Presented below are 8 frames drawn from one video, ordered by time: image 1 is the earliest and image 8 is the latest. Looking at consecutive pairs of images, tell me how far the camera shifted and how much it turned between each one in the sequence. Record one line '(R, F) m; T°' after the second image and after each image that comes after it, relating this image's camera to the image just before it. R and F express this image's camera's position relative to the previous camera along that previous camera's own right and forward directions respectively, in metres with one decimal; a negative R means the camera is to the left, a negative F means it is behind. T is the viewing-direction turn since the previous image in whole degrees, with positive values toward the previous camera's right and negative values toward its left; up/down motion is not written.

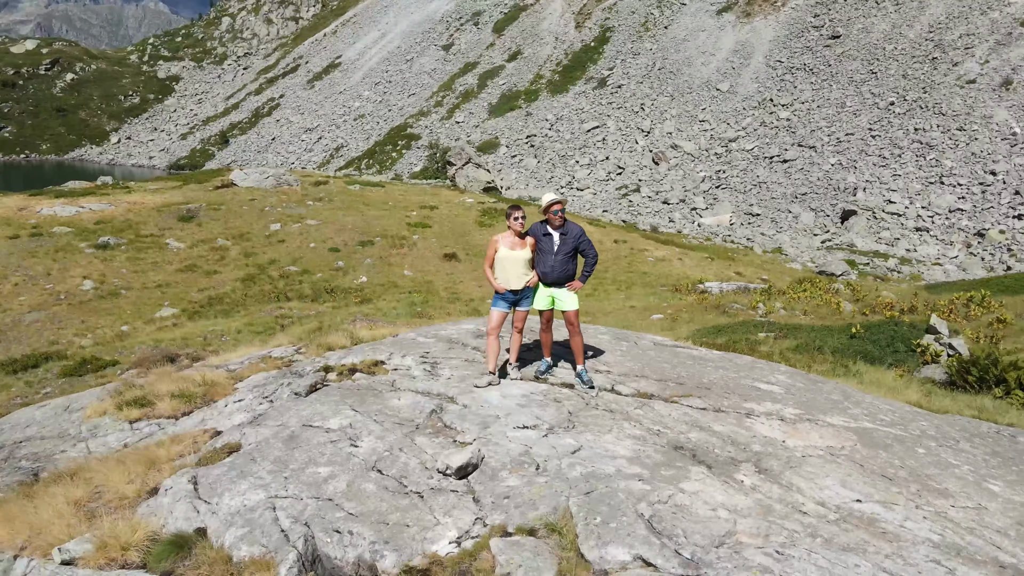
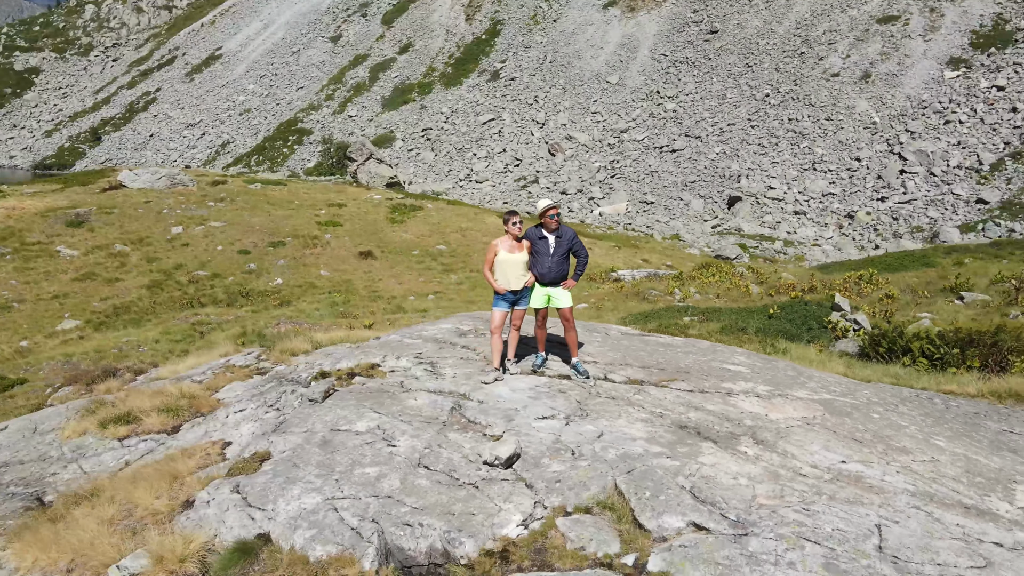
(-1.2, -0.4) m; +8°
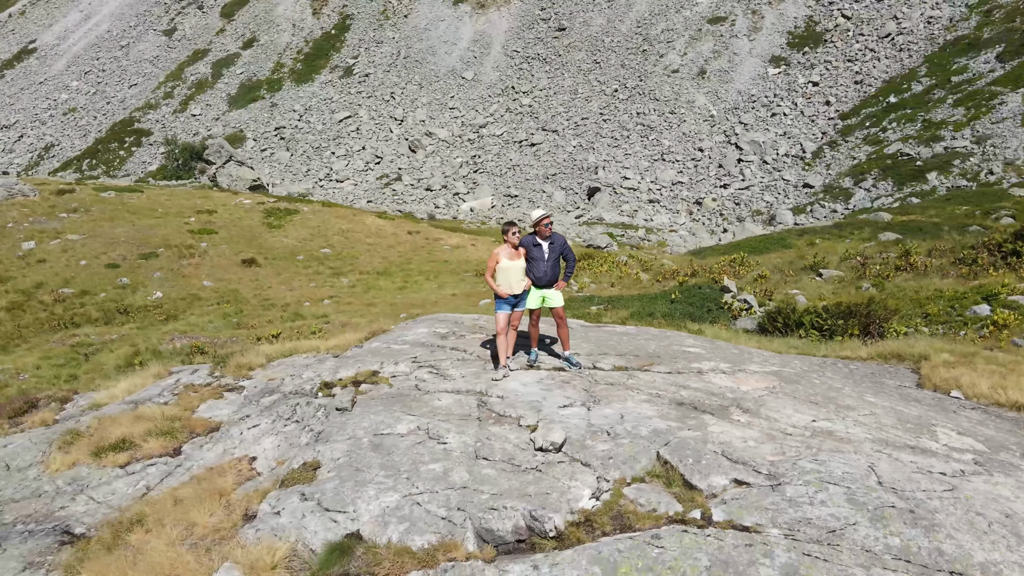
(-1.8, -0.6) m; +11°
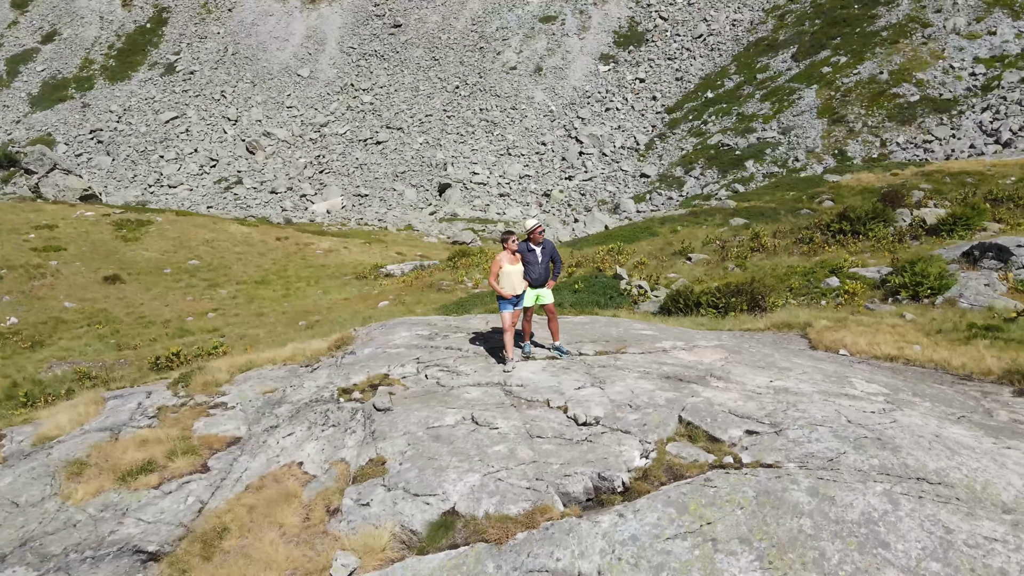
(-2.2, -0.9) m; +12°
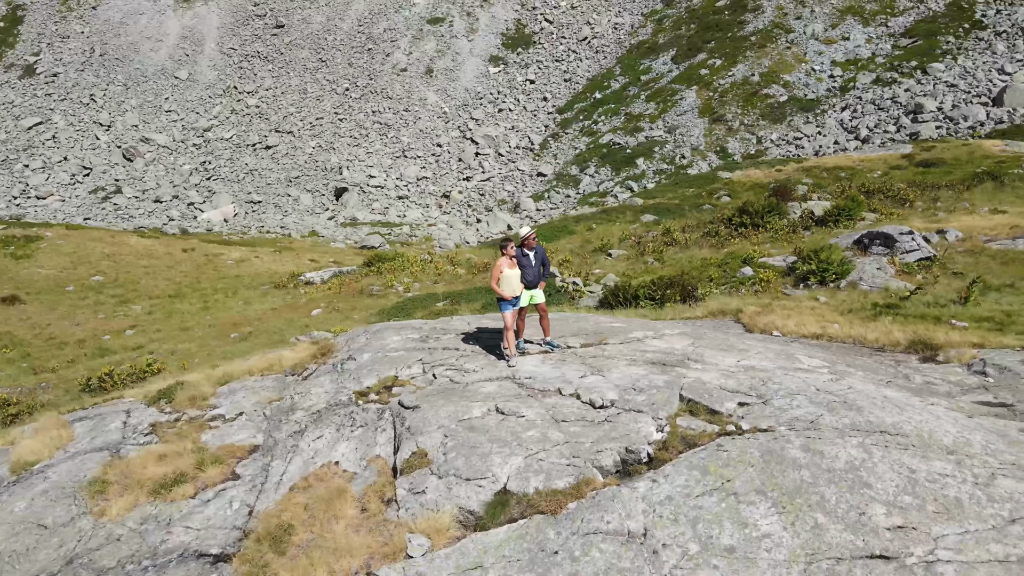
(-1.7, -0.8) m; +8°
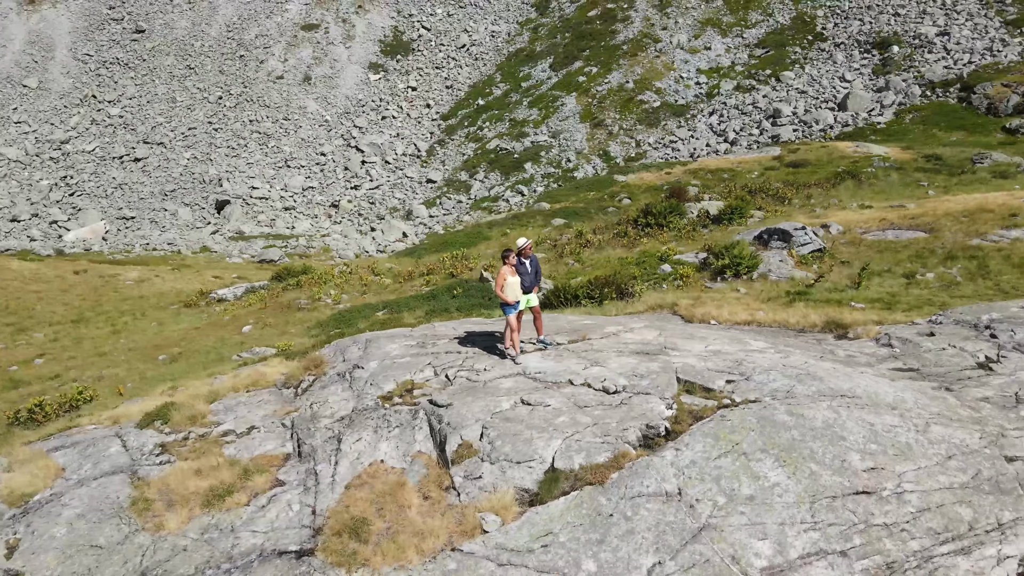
(-2.1, -1.1) m; +9°
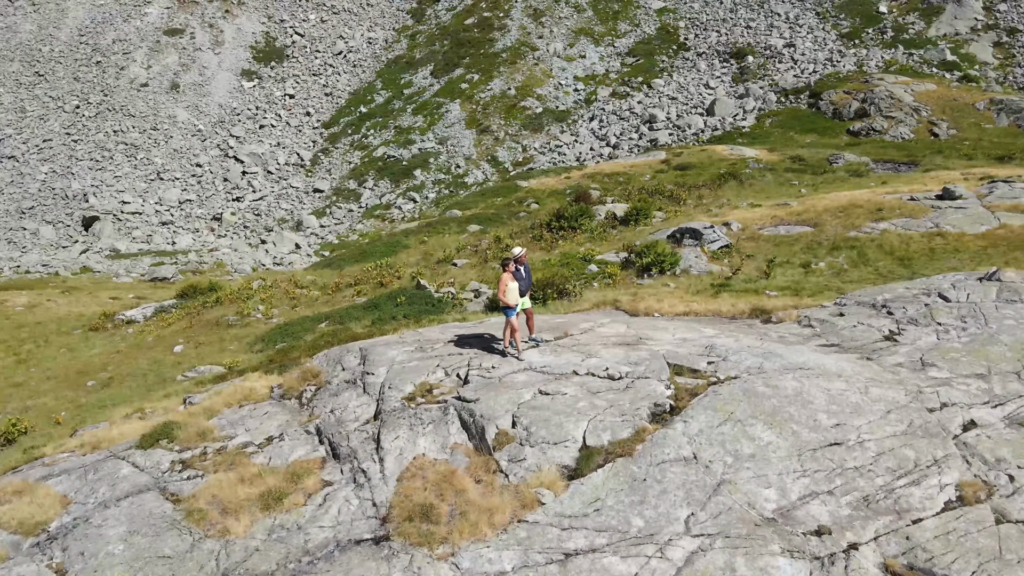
(-2.3, -1.1) m; +10°
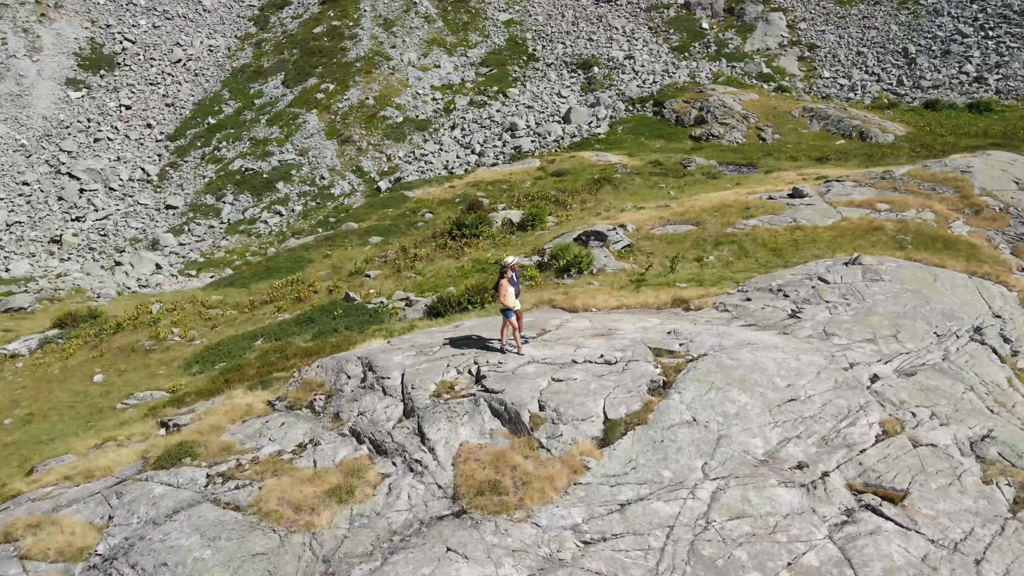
(-3.1, -1.5) m; +12°
